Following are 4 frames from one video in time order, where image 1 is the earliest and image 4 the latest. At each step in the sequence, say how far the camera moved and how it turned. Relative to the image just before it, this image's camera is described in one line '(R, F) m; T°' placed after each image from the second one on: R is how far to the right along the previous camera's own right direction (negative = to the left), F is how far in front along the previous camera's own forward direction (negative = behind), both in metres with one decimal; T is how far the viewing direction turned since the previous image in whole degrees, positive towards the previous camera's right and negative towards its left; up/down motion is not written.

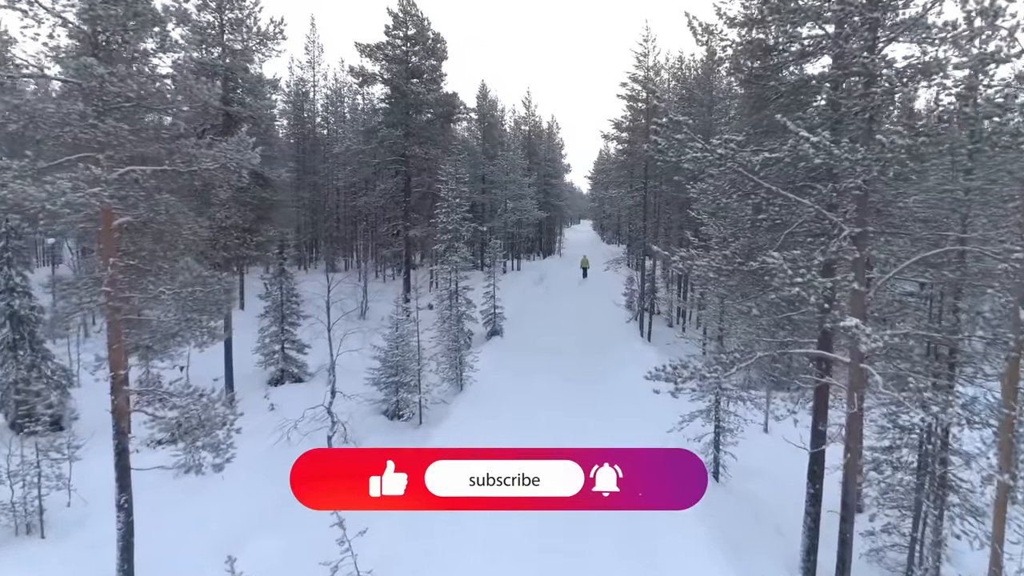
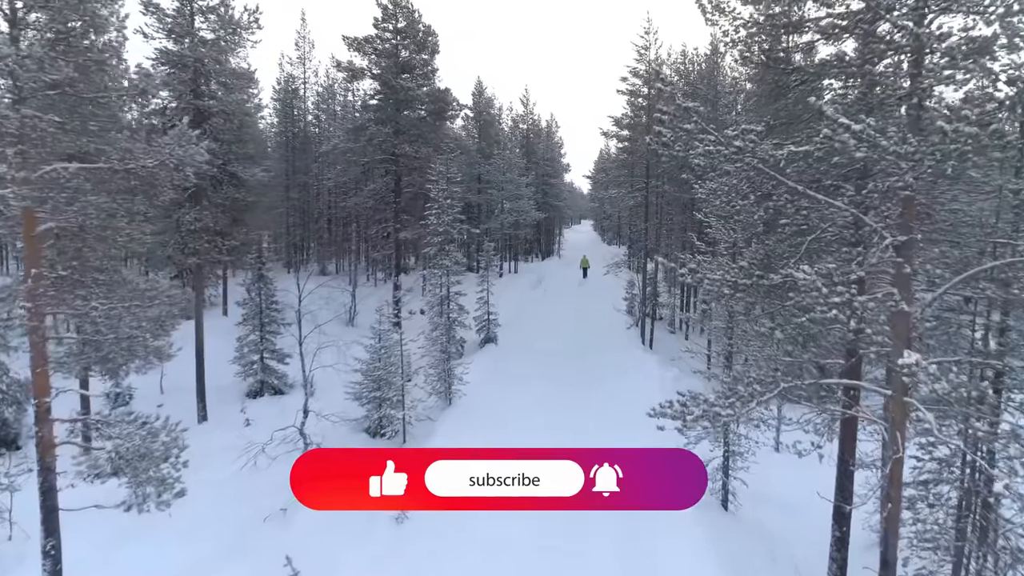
(+0.2, +1.3) m; 0°
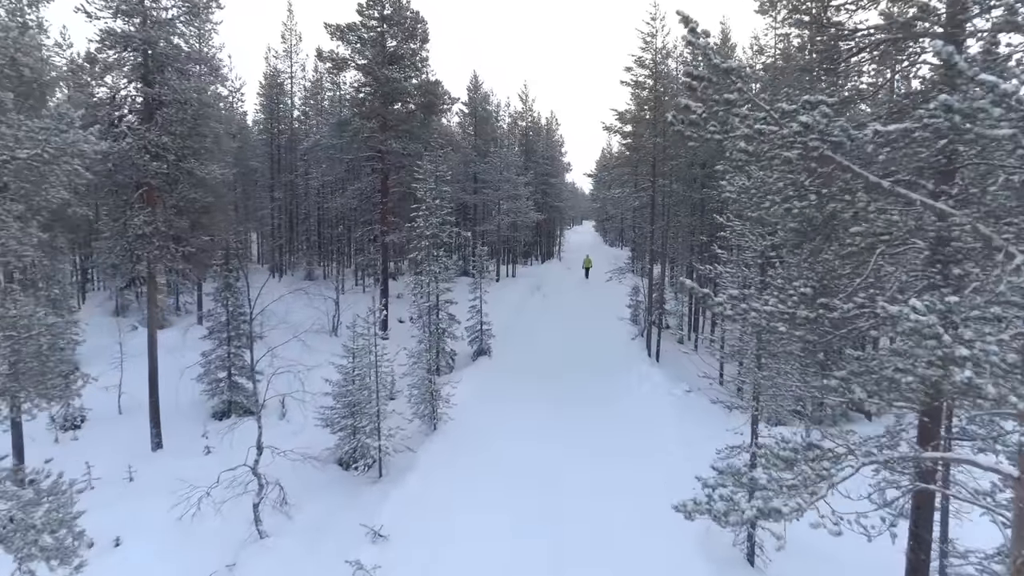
(+0.2, +1.9) m; 0°
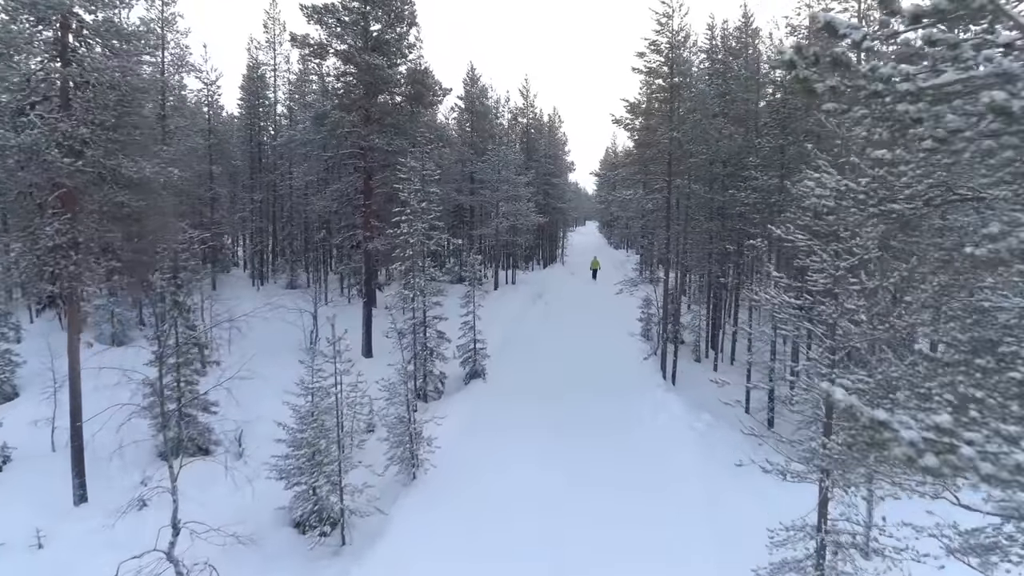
(+0.2, +2.6) m; 0°
